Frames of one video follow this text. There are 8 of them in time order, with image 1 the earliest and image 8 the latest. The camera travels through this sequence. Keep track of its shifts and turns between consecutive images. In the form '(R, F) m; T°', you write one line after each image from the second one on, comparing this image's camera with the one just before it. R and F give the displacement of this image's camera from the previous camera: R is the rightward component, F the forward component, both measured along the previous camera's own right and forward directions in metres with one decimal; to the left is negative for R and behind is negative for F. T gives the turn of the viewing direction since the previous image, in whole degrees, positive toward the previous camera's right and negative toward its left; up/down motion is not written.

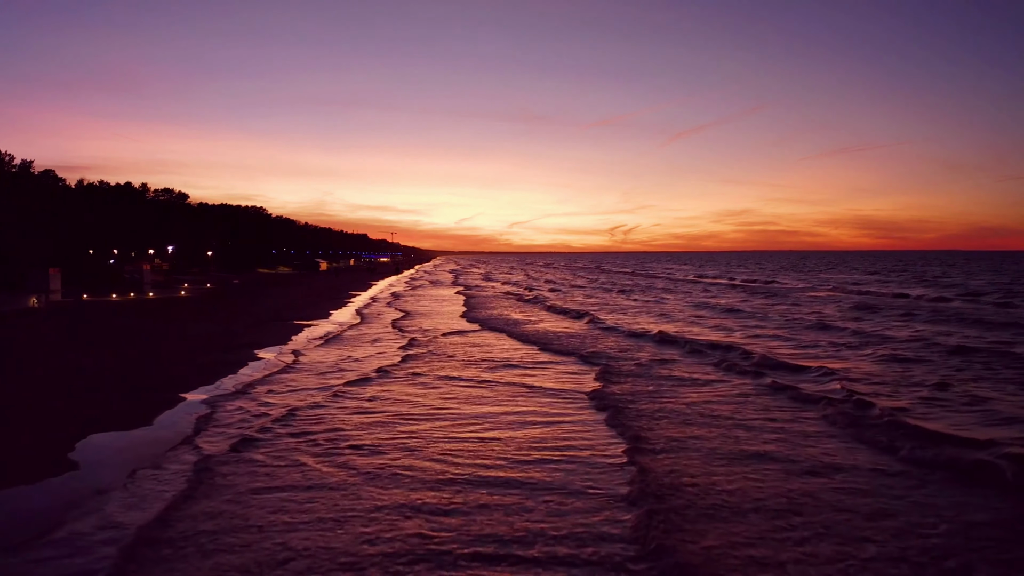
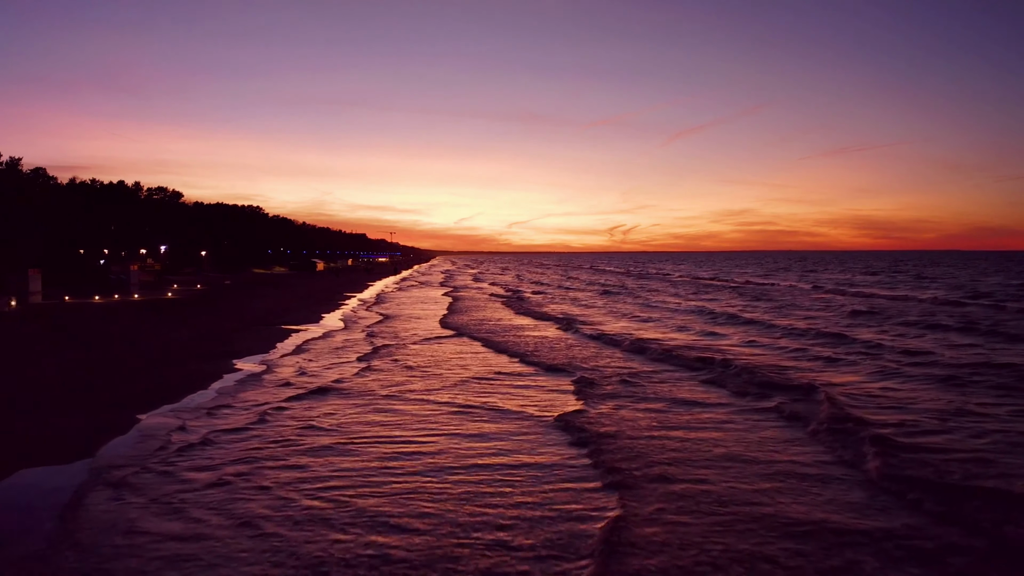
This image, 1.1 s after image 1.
(+0.3, +0.8) m; 0°
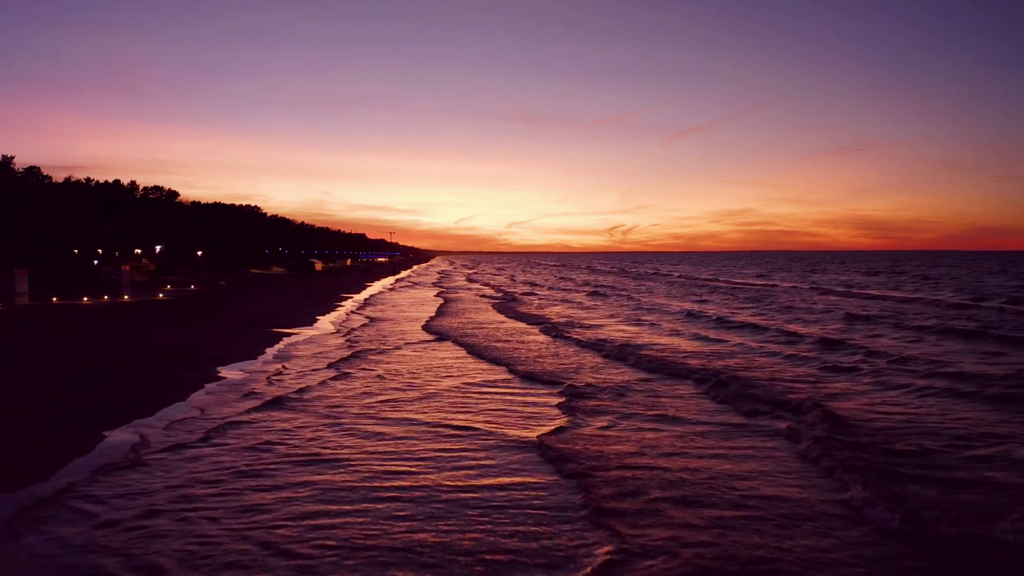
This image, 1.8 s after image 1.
(+0.3, +0.4) m; 0°
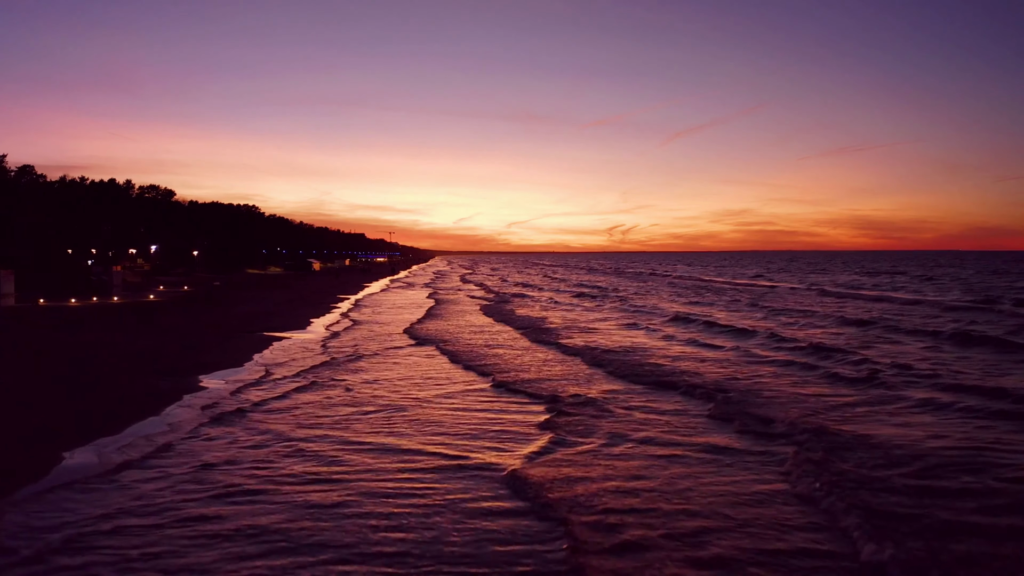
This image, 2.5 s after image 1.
(+0.3, +0.5) m; 0°
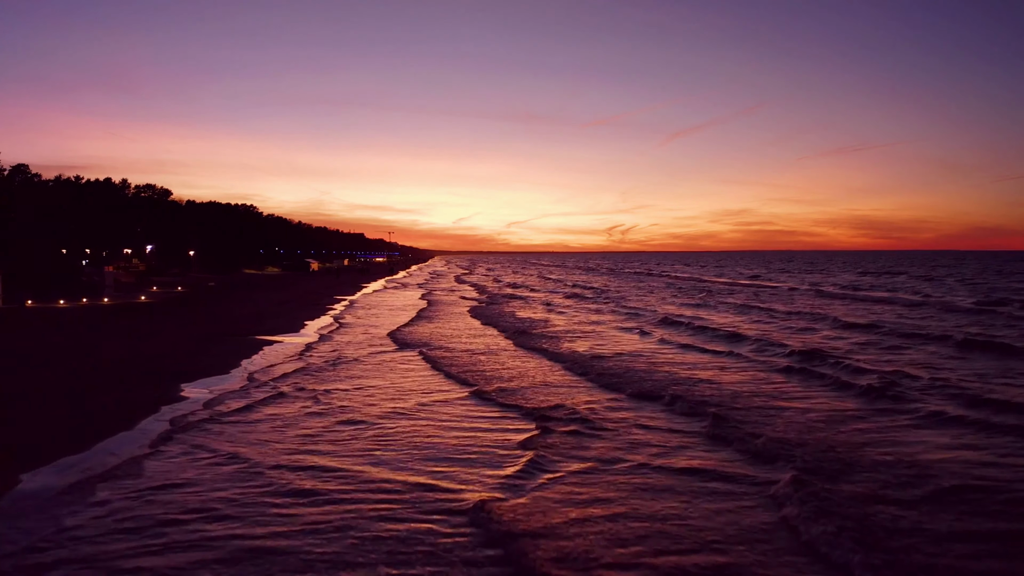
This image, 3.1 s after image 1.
(+0.2, +0.4) m; 0°
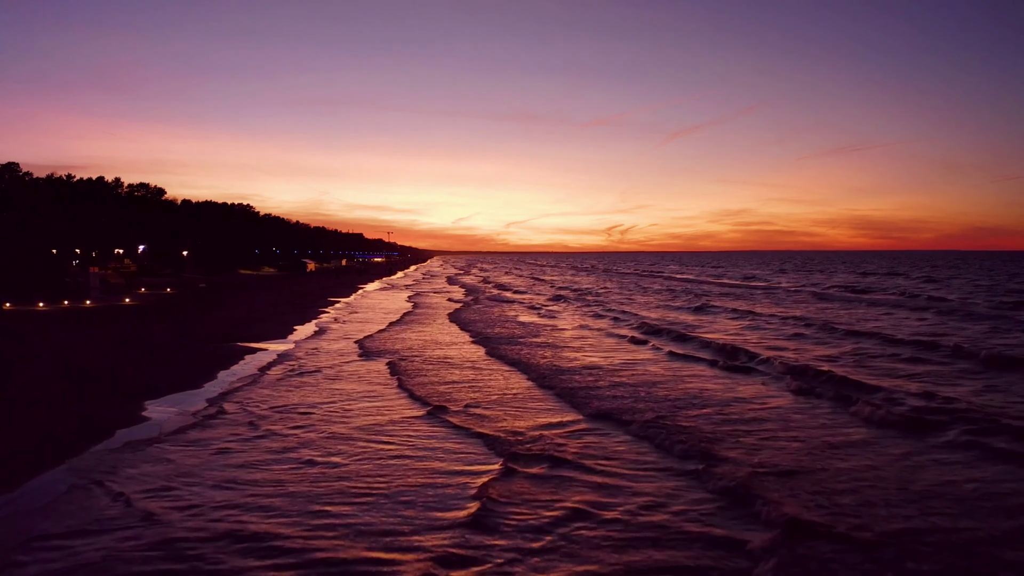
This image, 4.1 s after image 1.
(+0.4, +0.8) m; 0°
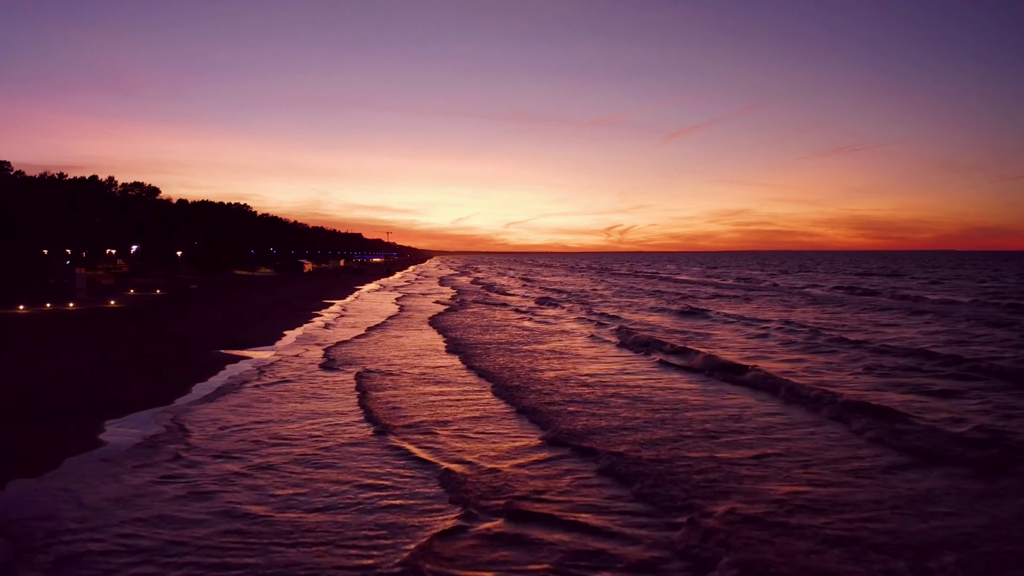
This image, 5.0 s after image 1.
(+0.3, +0.7) m; 0°
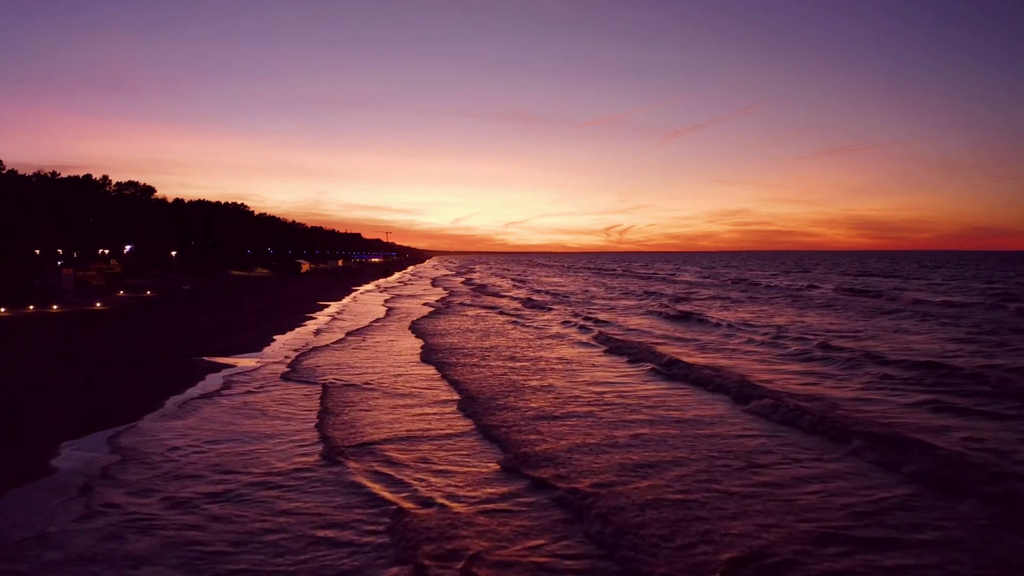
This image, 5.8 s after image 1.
(+0.2, +0.7) m; 0°
